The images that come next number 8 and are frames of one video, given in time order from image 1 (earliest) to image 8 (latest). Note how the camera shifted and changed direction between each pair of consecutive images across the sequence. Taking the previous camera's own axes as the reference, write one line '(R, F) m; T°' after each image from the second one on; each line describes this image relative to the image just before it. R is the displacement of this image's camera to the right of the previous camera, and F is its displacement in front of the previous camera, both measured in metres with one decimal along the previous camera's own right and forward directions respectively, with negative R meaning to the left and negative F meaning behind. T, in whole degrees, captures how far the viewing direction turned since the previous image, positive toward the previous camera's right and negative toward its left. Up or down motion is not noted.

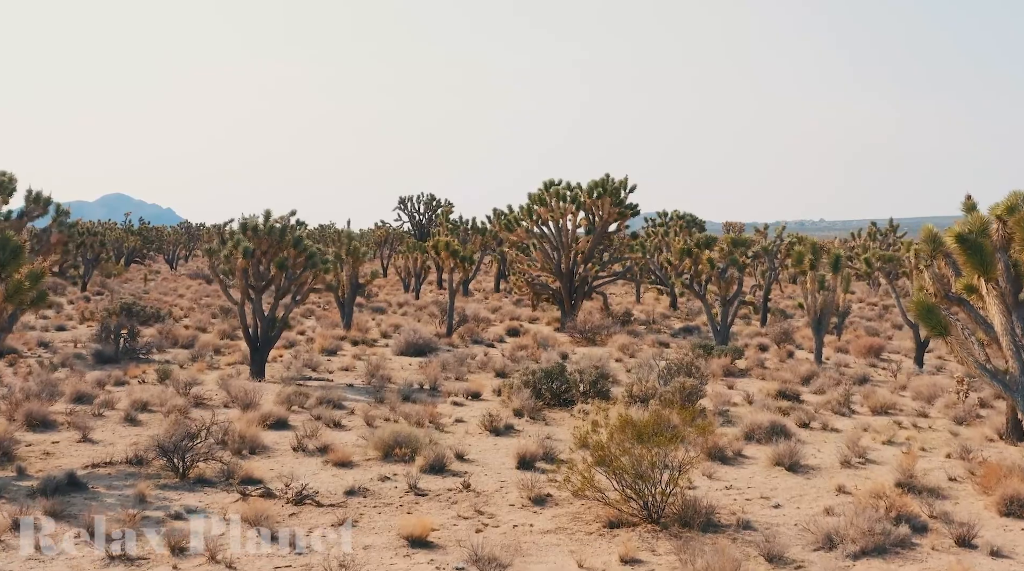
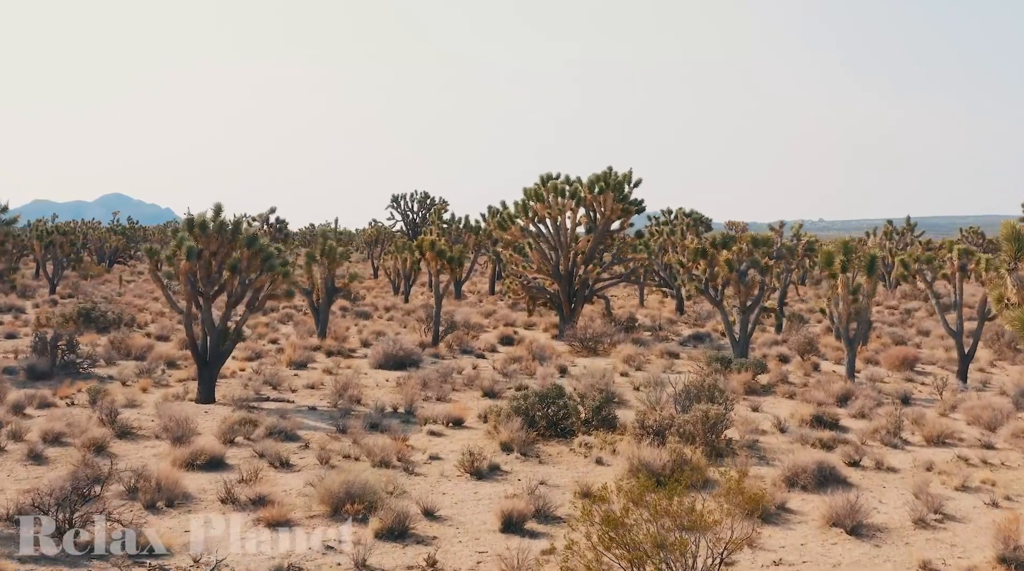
(+0.2, +3.3) m; 0°
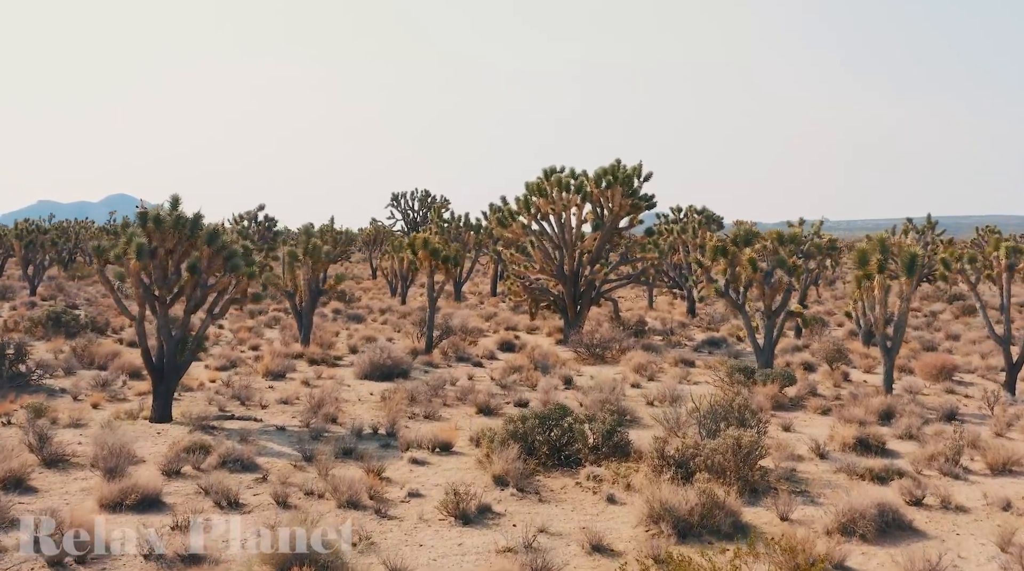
(+0.1, +2.5) m; 0°
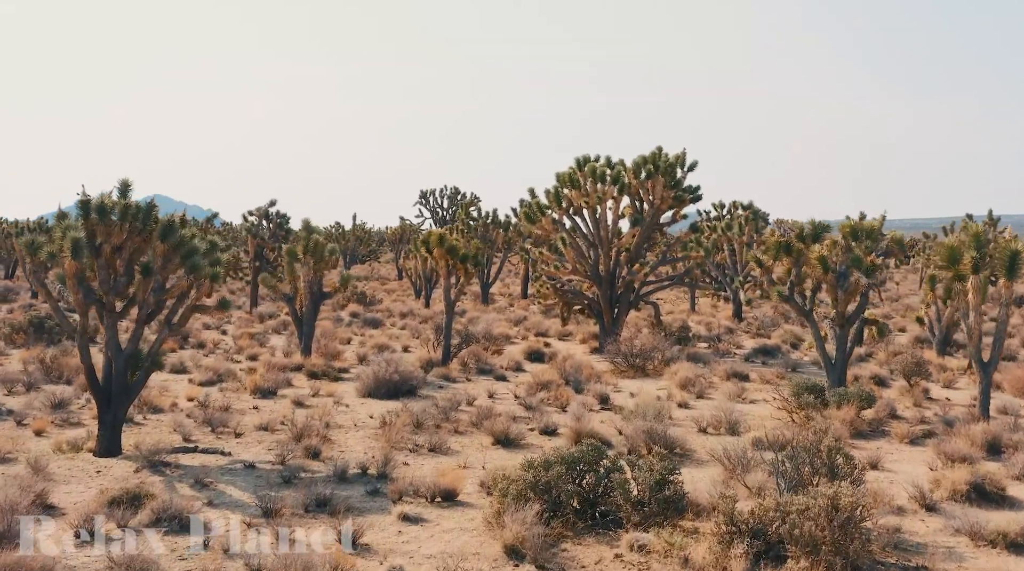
(+0.2, +3.3) m; -2°
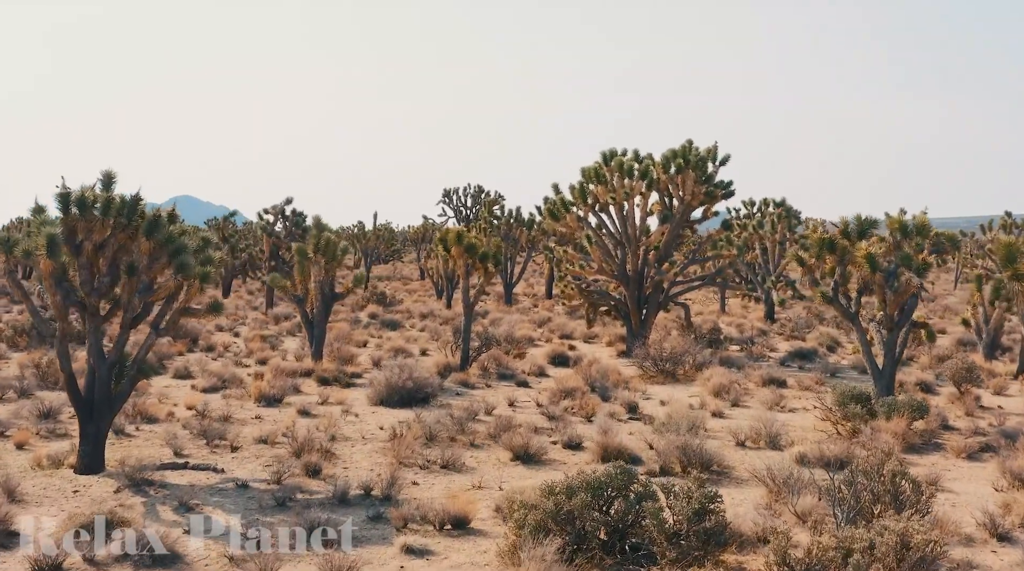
(+0.1, +1.3) m; -1°
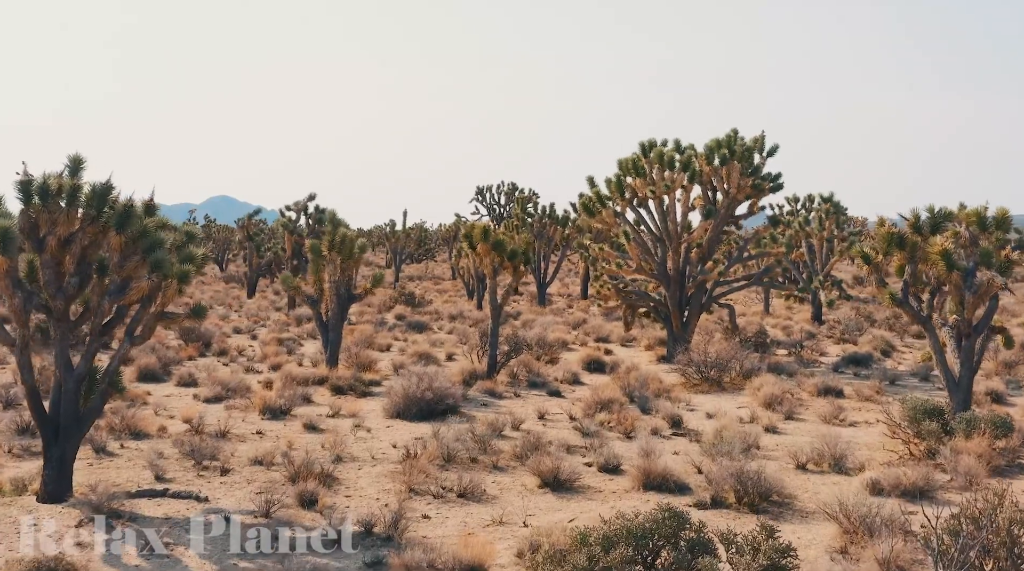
(+0.1, +1.8) m; -2°
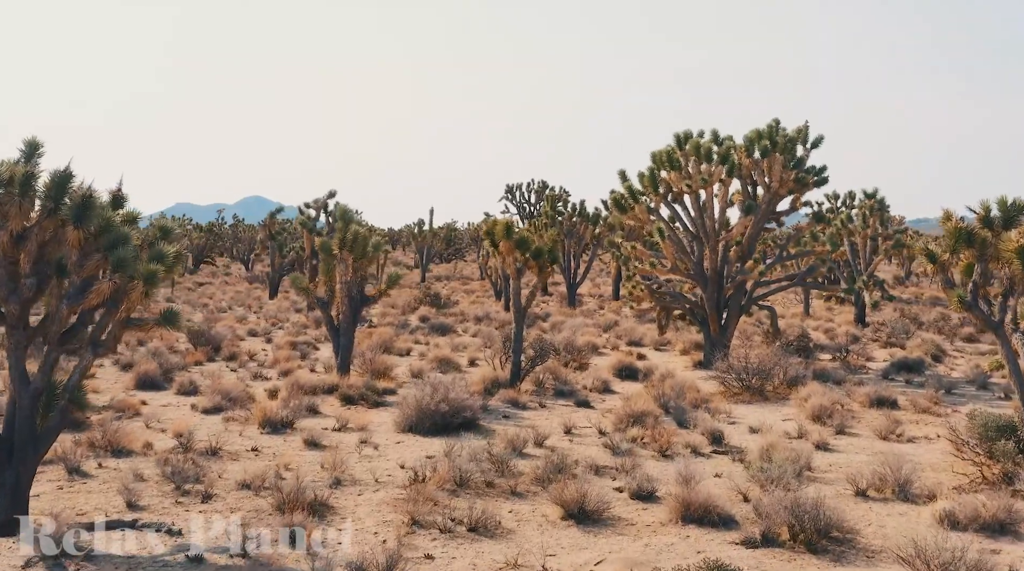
(+0.1, +1.5) m; -2°
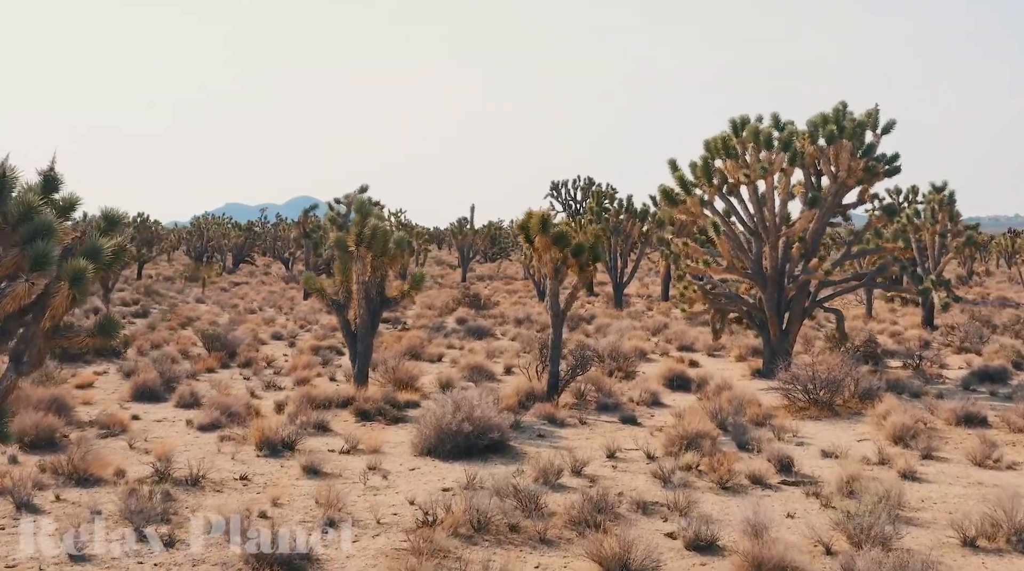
(+0.2, +2.1) m; -2°
